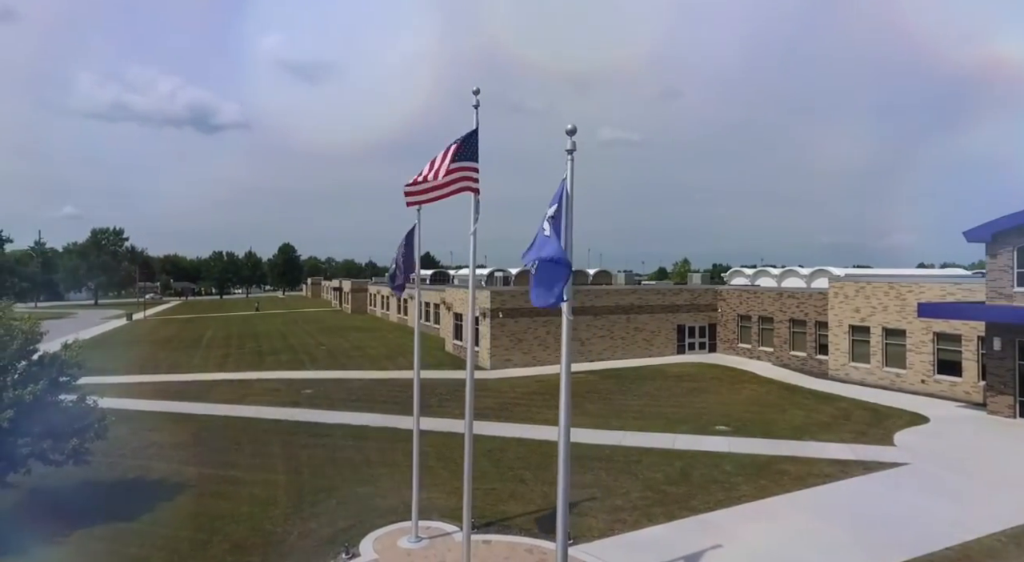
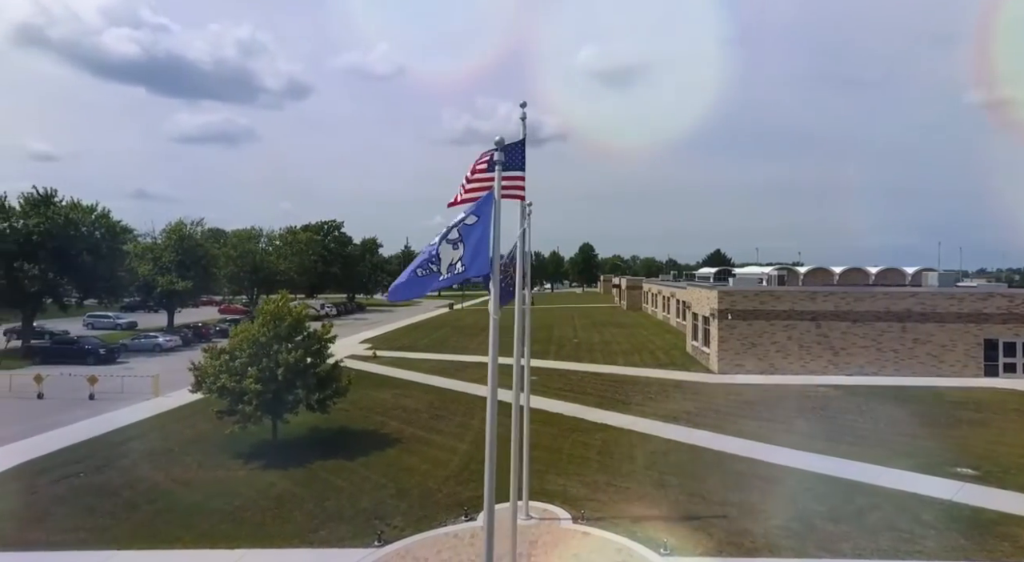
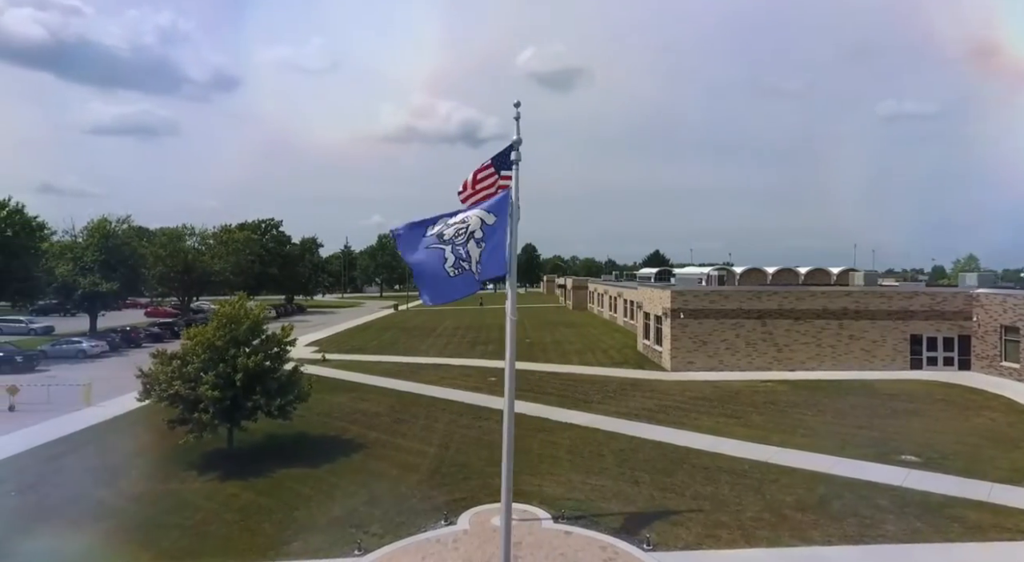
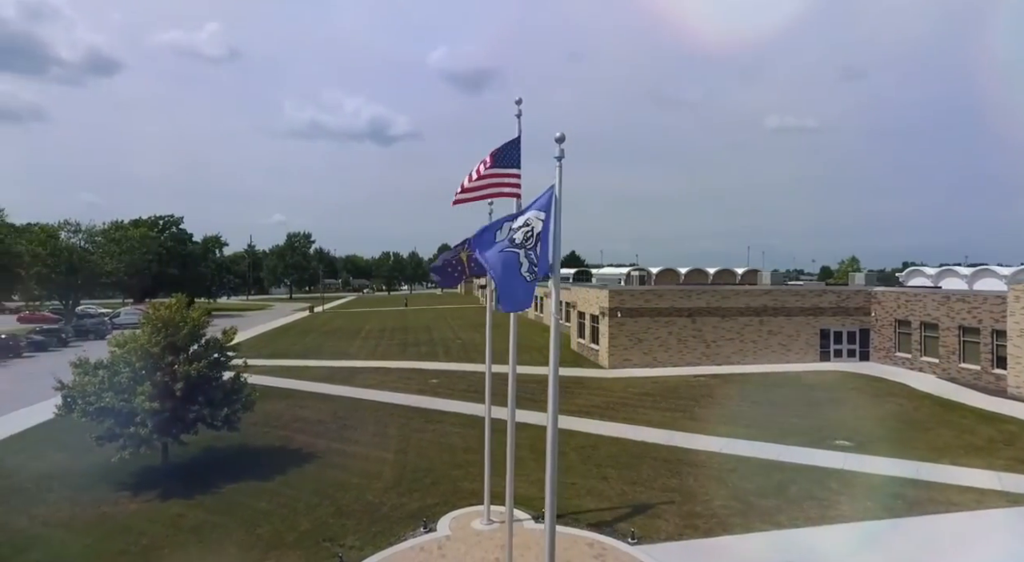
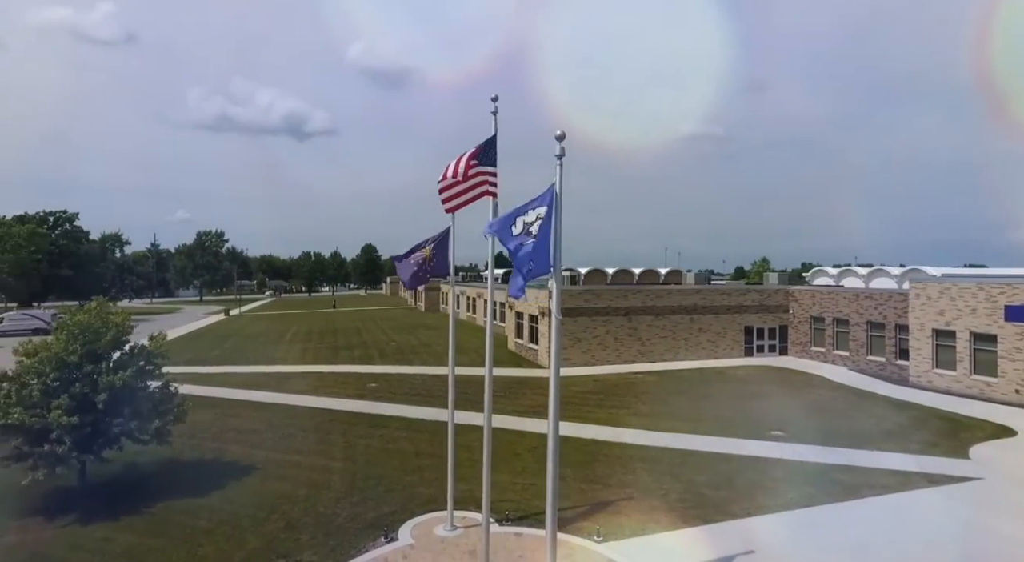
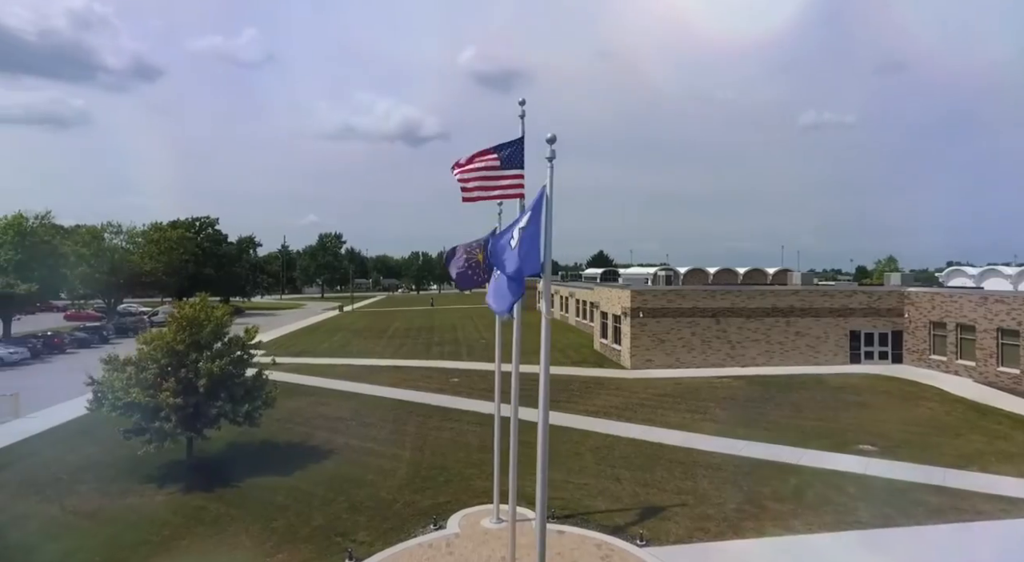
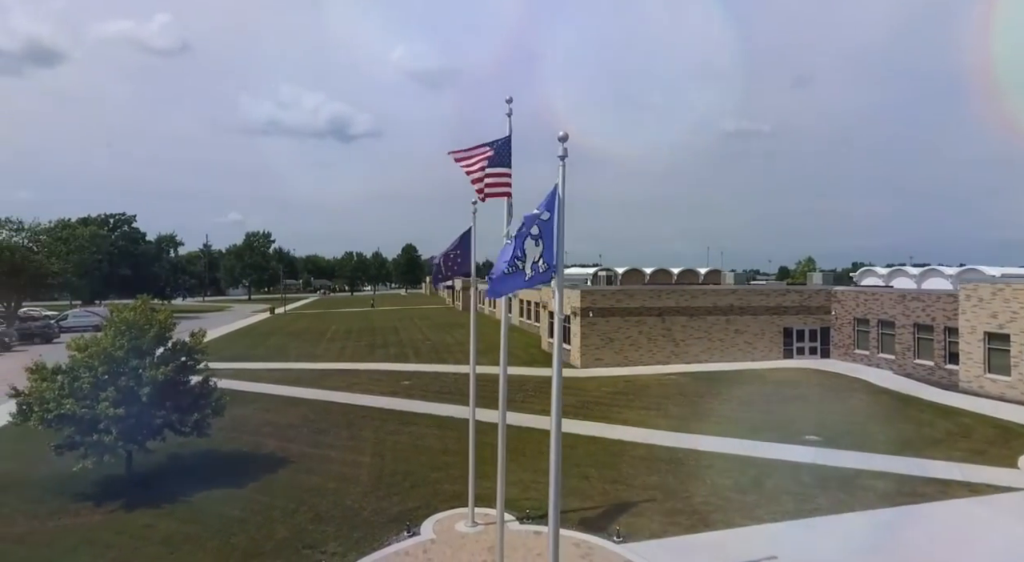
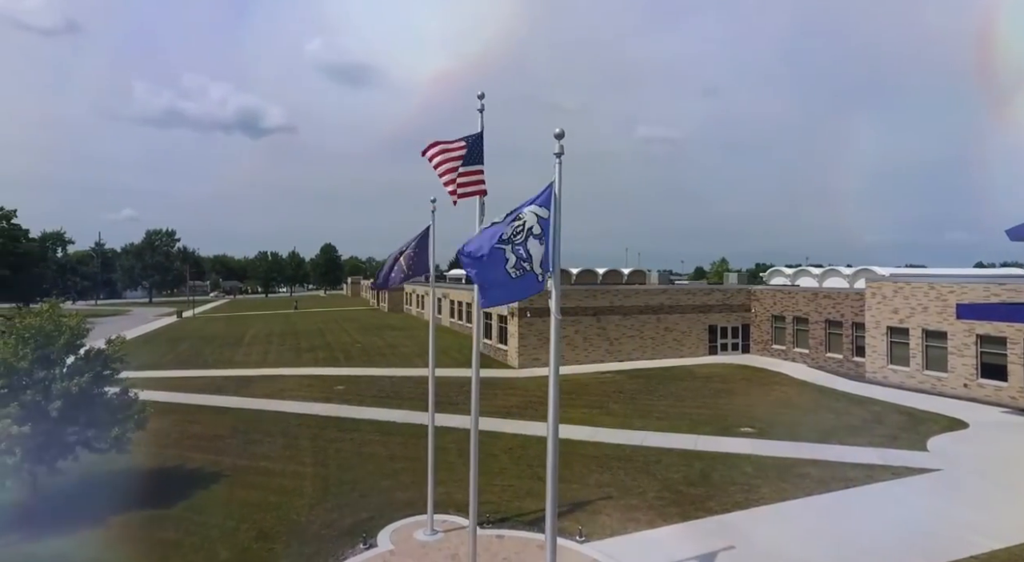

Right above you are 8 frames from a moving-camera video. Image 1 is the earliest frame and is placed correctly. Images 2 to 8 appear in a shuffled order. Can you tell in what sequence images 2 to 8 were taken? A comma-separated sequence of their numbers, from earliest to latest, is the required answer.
8, 5, 7, 4, 6, 3, 2
